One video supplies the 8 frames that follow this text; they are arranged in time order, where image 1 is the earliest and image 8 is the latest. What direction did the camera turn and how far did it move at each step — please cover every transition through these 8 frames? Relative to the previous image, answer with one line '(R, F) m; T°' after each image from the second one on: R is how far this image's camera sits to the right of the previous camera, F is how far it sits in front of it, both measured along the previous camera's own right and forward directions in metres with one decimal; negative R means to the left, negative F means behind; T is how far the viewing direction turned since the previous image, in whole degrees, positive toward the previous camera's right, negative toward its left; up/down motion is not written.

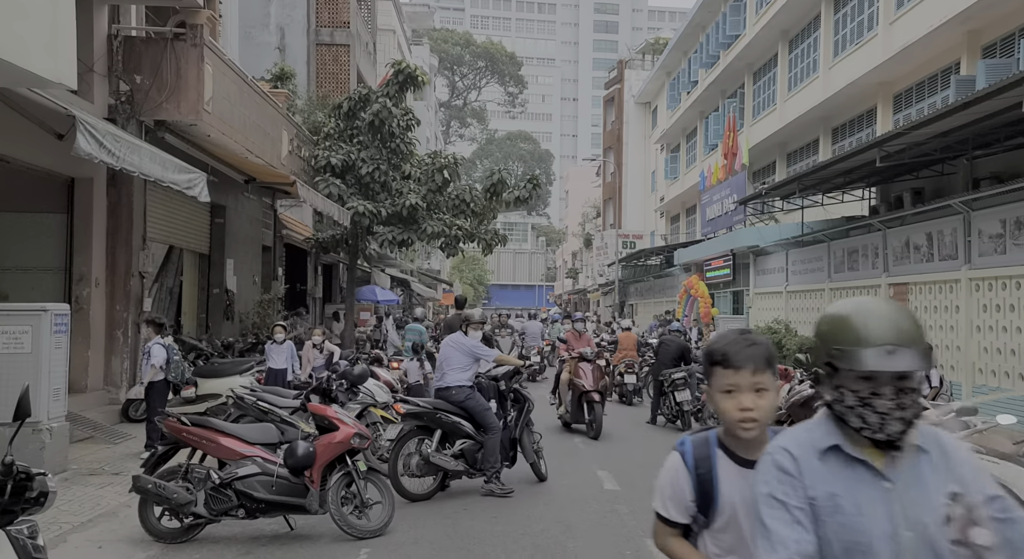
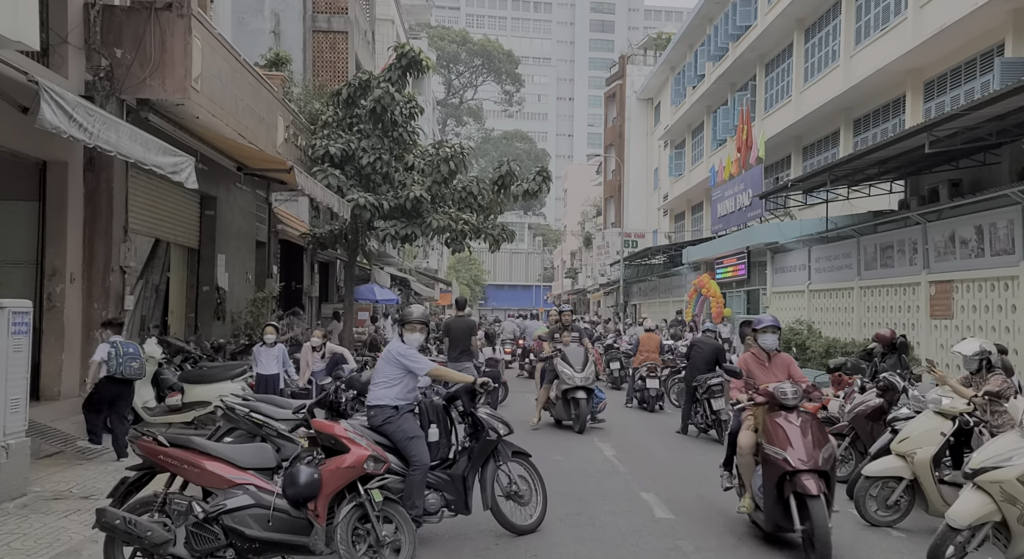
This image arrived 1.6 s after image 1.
(-0.3, +1.0) m; 0°
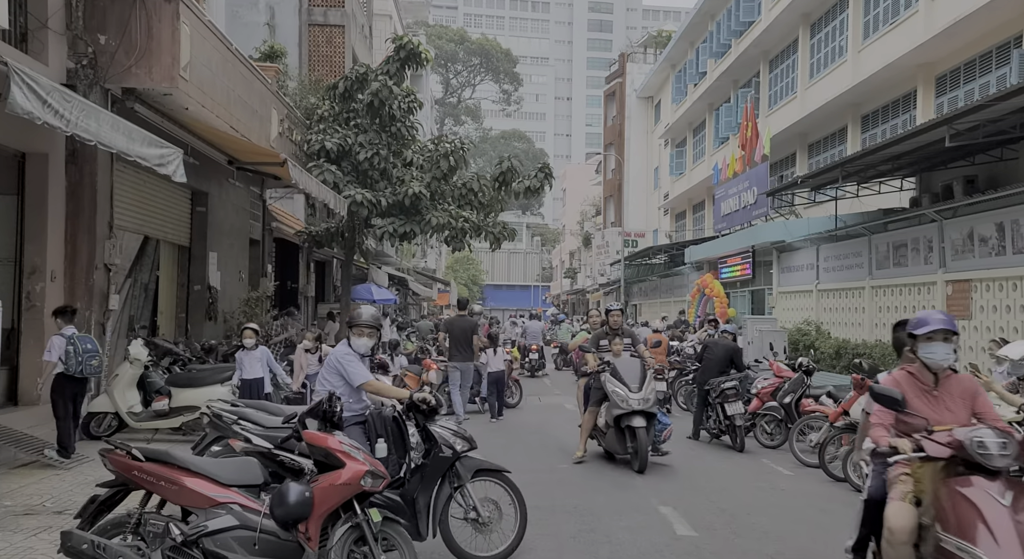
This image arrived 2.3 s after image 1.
(-0.1, +0.4) m; 0°
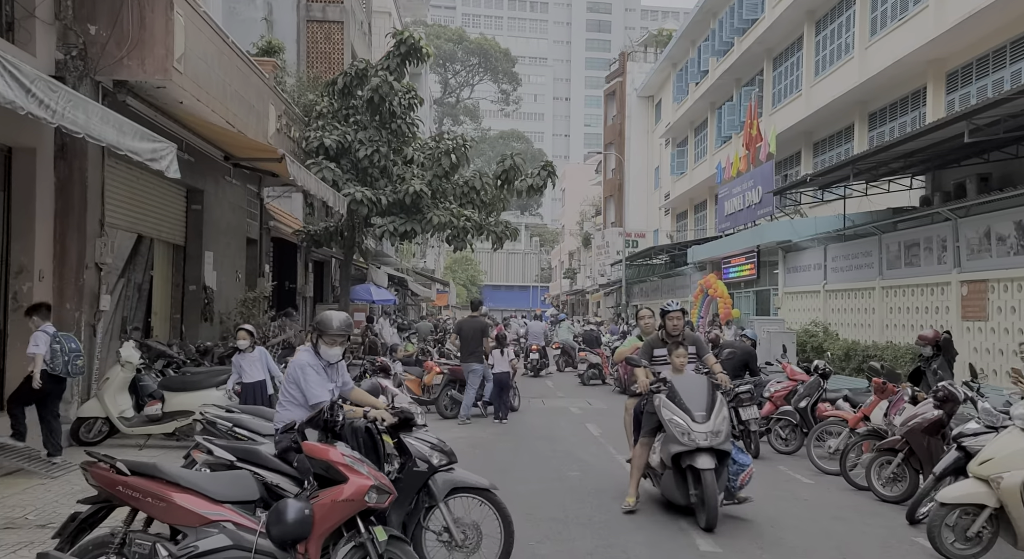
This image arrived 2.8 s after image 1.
(-0.1, +0.3) m; 0°
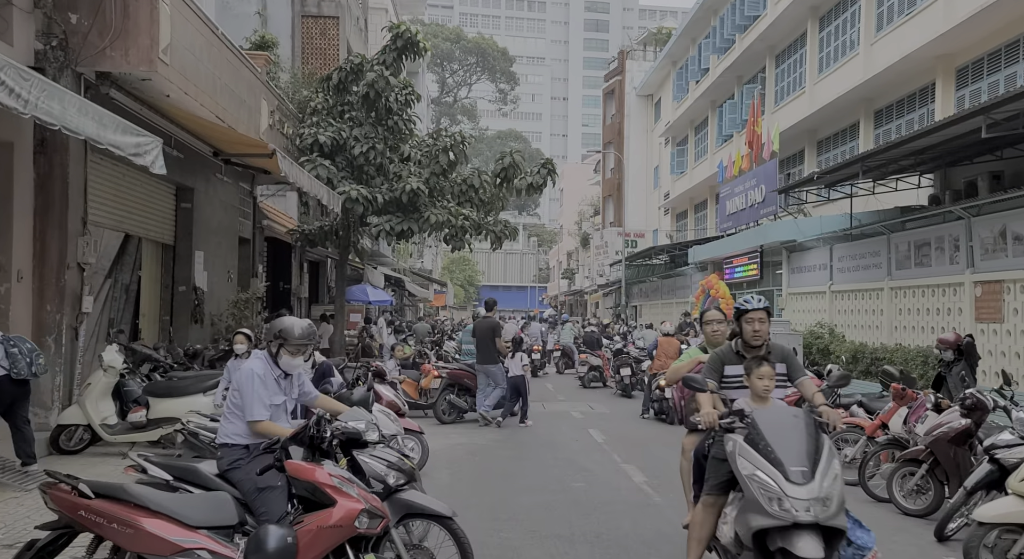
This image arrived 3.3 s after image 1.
(0.0, +0.4) m; 0°
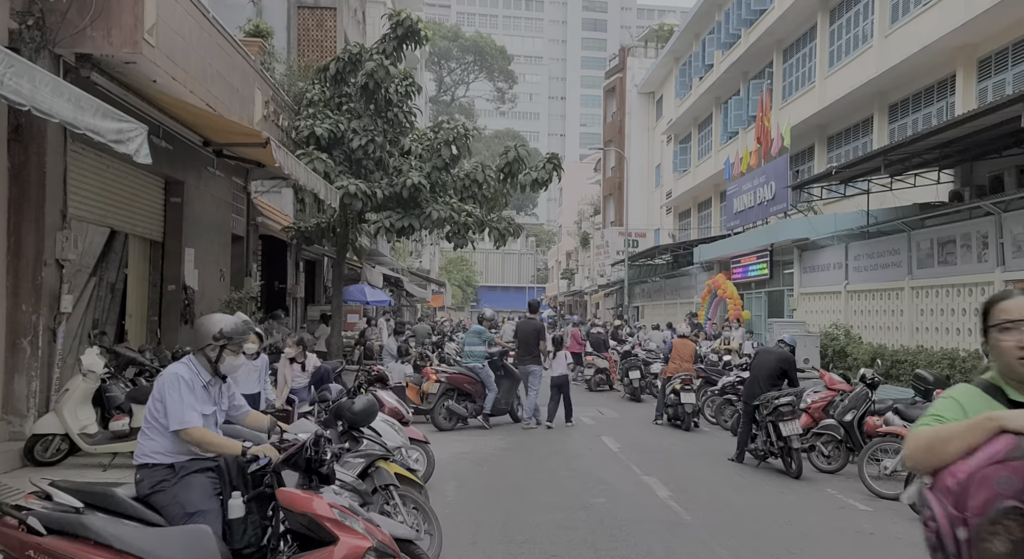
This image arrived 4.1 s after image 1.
(-0.1, +0.6) m; 0°
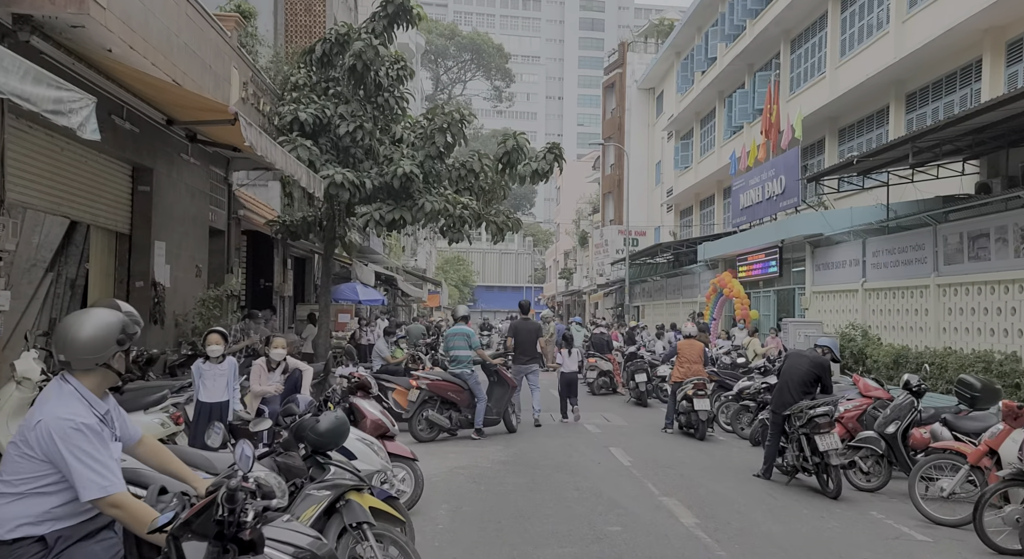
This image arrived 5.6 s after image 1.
(0.0, +0.9) m; 0°
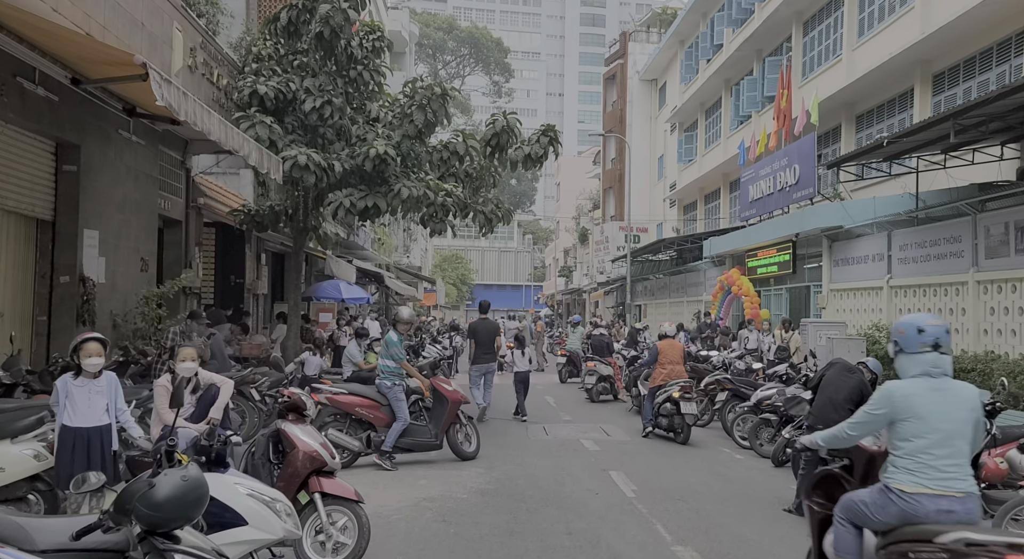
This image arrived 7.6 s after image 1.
(+0.2, +1.4) m; 0°
